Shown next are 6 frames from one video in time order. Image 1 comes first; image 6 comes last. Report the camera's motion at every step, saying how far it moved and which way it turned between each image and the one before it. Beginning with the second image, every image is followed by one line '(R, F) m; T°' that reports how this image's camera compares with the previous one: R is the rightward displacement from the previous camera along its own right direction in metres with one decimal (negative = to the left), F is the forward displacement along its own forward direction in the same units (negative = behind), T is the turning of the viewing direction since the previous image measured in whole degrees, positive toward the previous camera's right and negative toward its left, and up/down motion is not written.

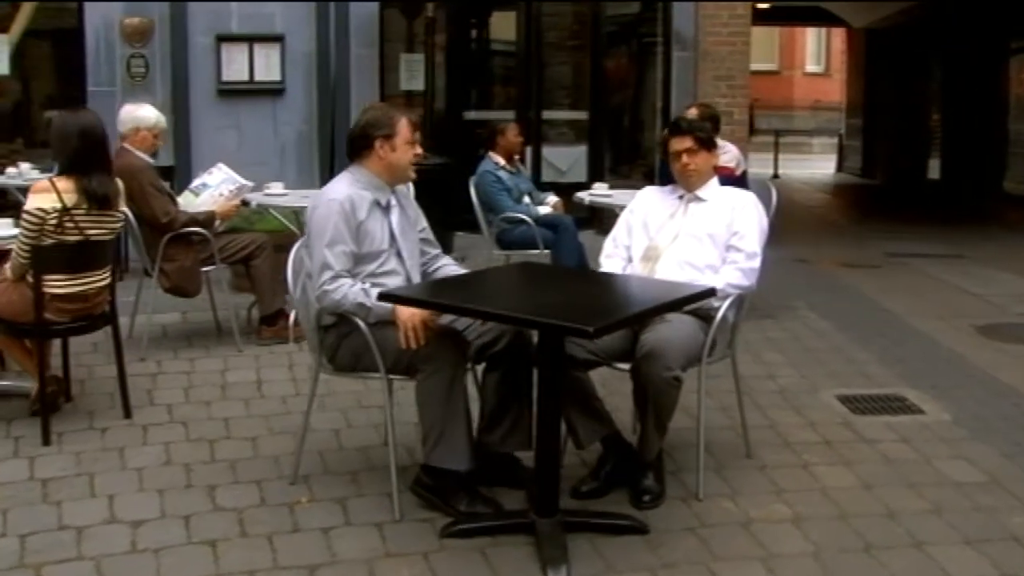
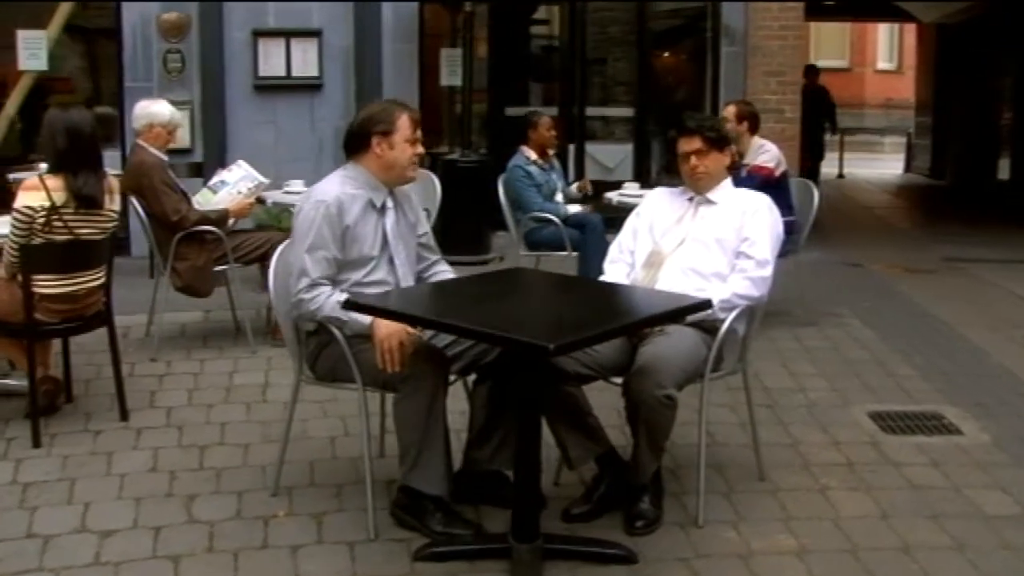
(+0.4, +0.3) m; -5°
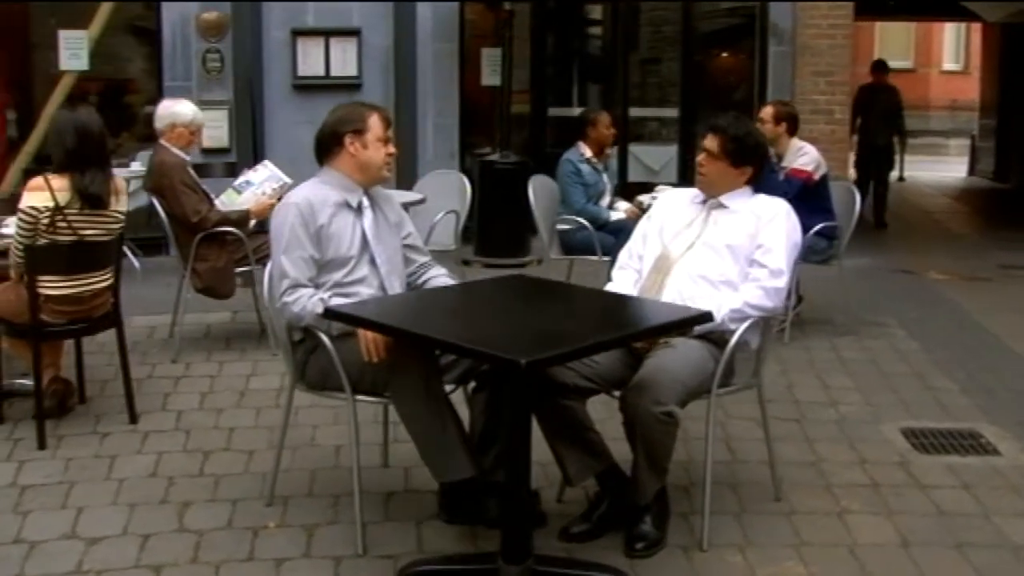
(+0.3, +0.2) m; -4°
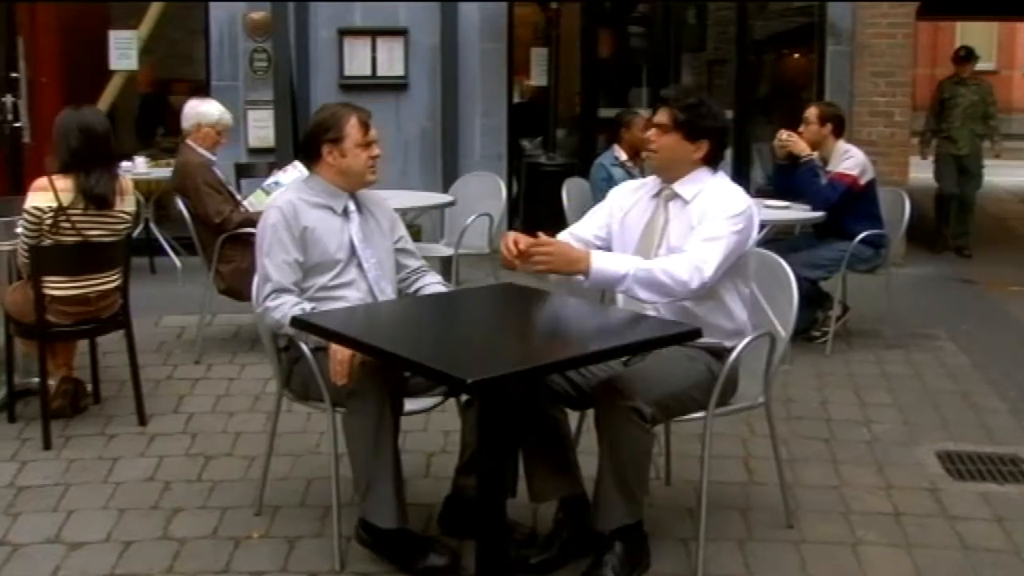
(+0.4, +0.2) m; -5°
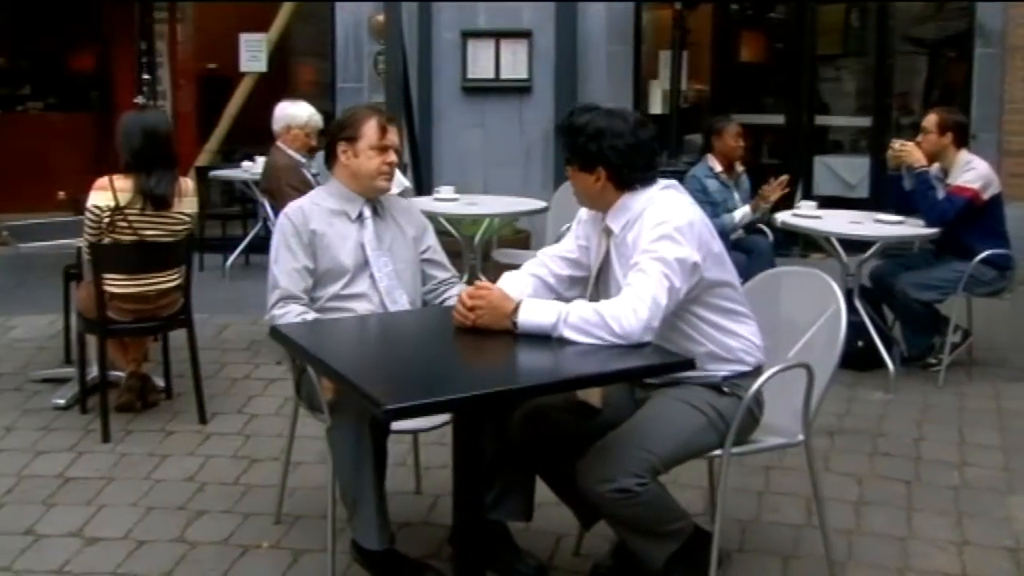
(+0.7, +0.3) m; -11°
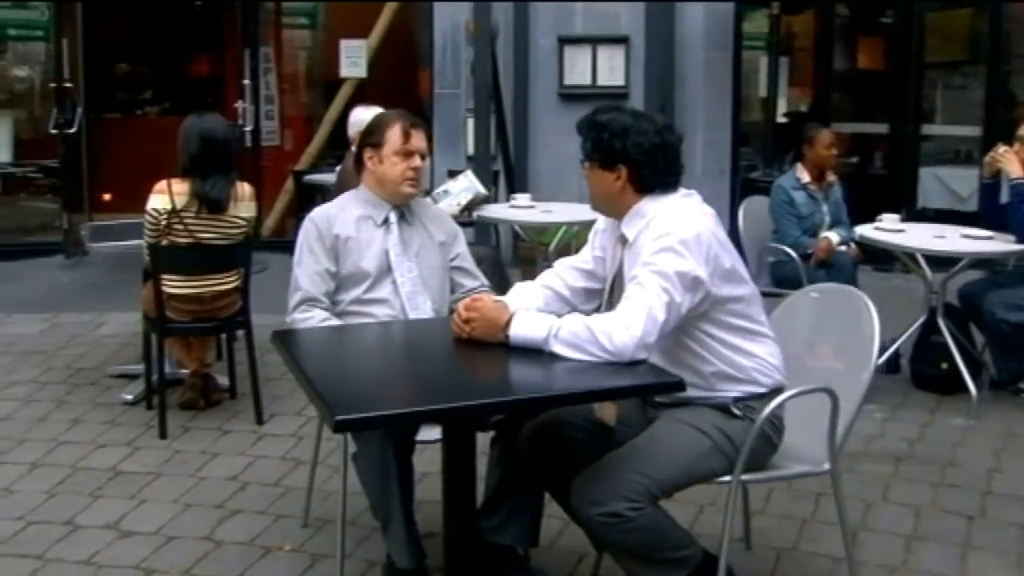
(+0.5, +0.1) m; -8°
